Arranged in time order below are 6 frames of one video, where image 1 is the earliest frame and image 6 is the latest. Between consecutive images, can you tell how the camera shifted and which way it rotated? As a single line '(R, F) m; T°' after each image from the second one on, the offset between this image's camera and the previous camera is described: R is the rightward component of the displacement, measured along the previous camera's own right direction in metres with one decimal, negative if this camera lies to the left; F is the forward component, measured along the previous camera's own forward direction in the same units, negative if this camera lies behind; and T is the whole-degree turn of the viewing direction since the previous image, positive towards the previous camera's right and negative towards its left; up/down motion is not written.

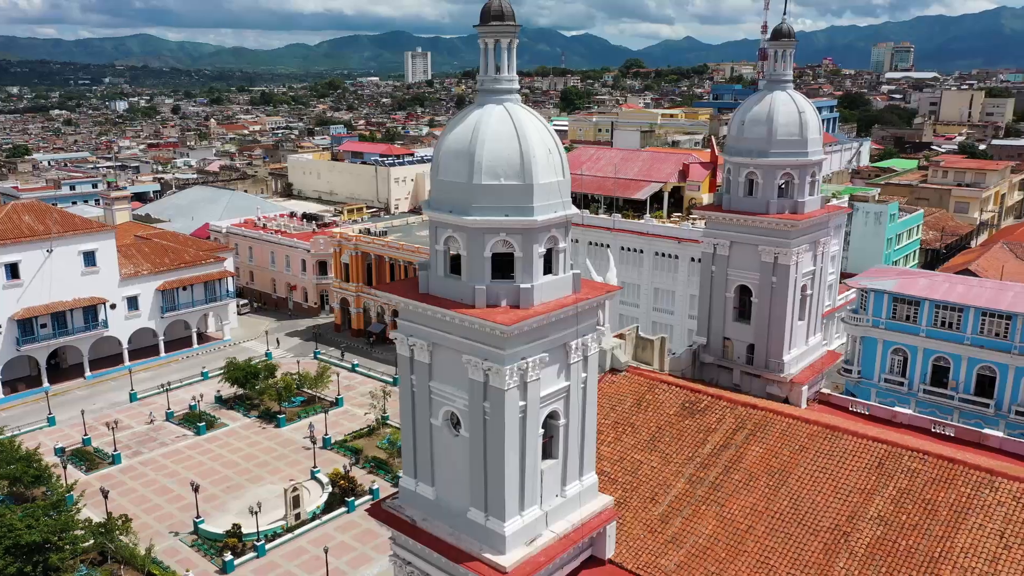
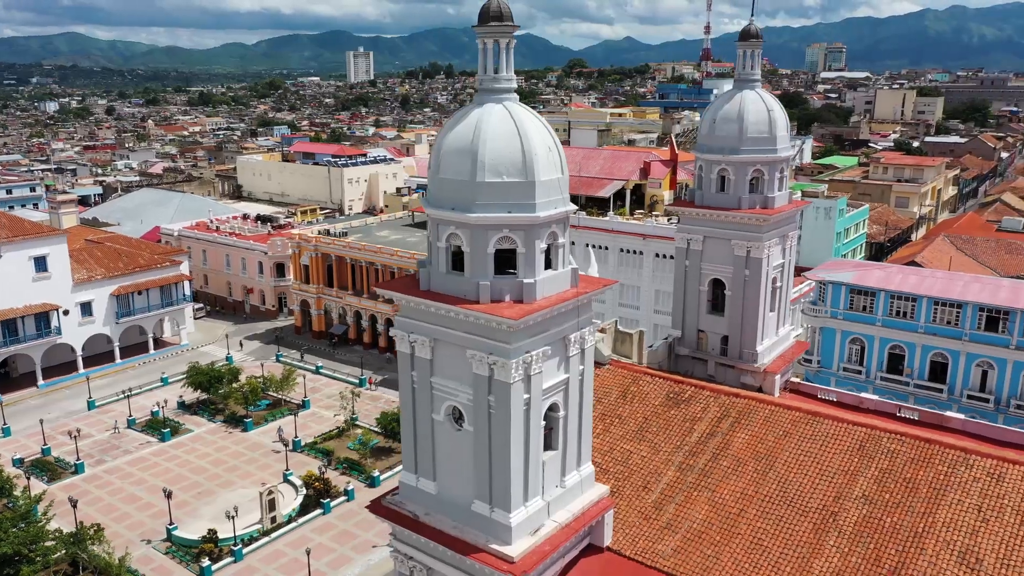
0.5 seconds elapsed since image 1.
(-1.0, -0.3) m; +4°
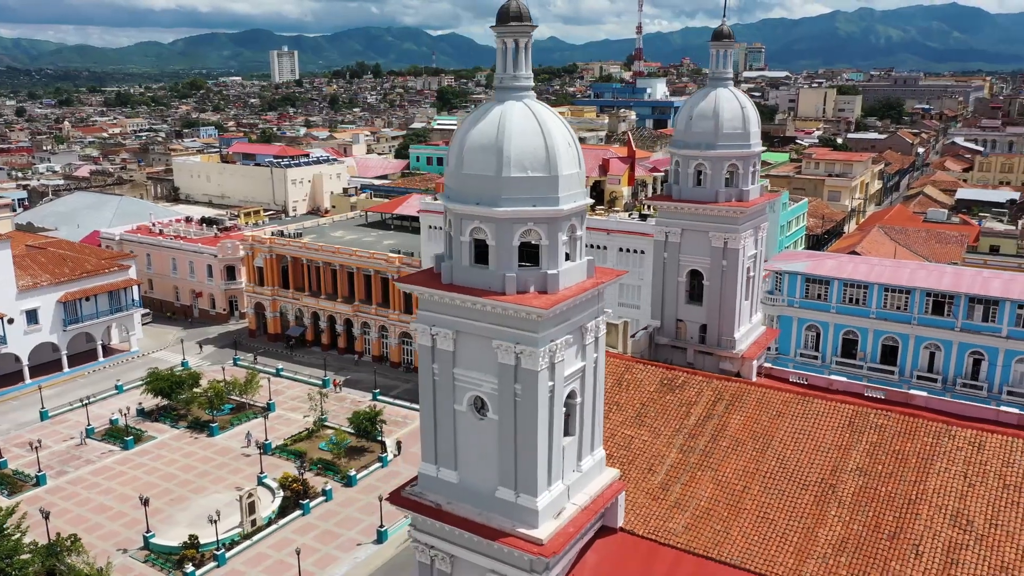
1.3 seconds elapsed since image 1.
(-1.8, -0.4) m; +5°
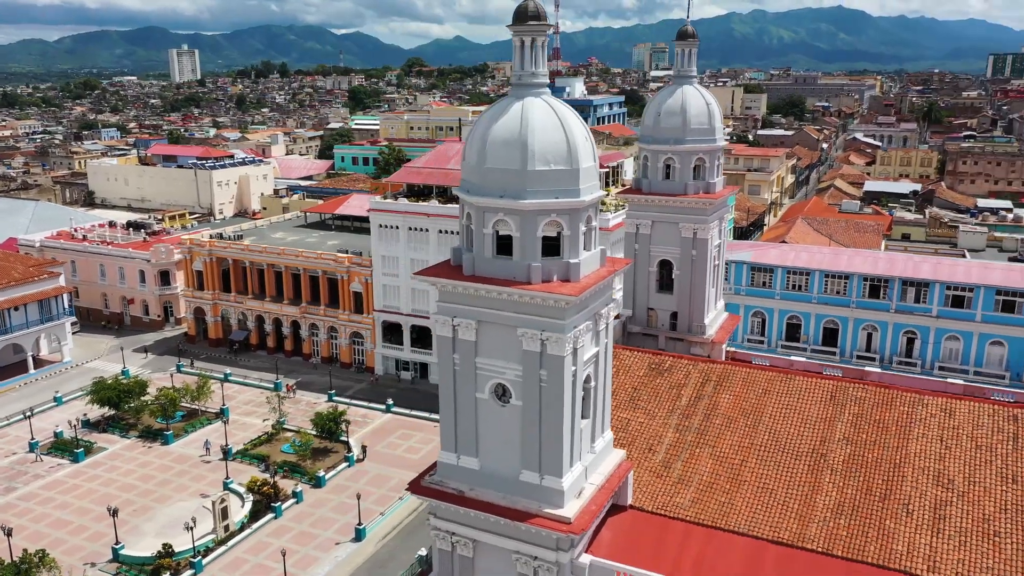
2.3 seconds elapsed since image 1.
(-2.2, -0.5) m; +6°
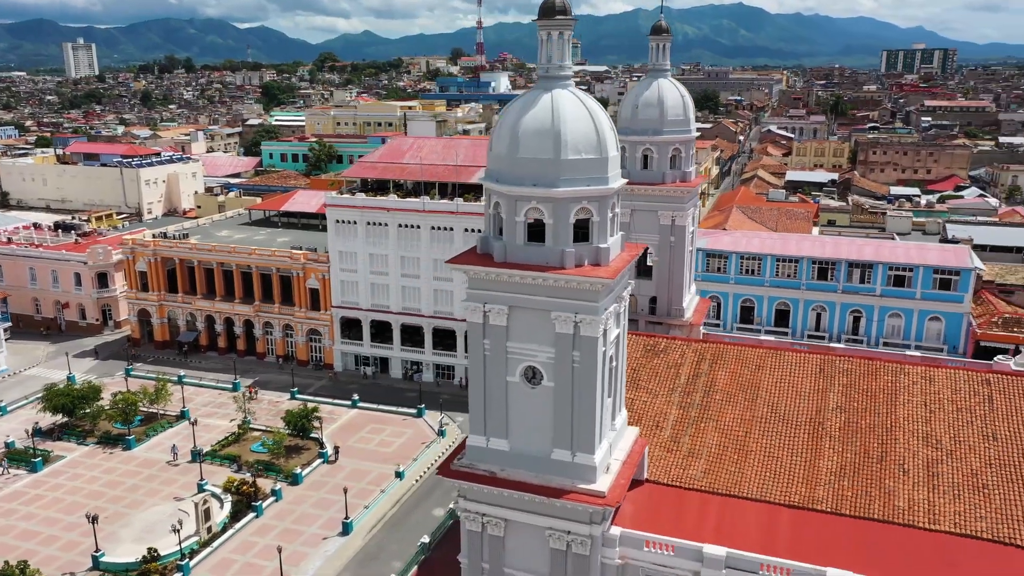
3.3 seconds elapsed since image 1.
(-2.4, -0.4) m; +6°
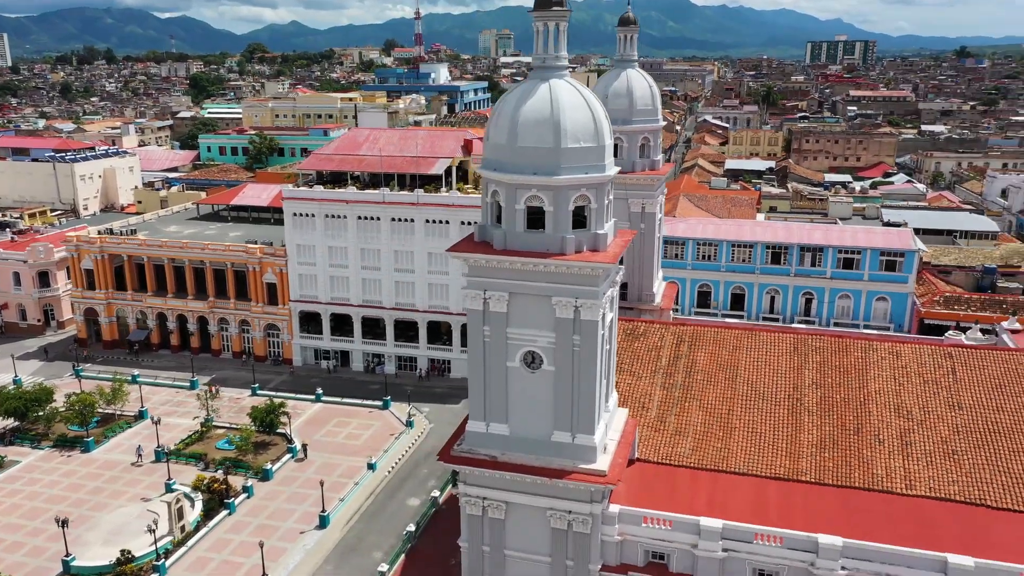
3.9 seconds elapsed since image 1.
(-1.4, -0.3) m; +4°
